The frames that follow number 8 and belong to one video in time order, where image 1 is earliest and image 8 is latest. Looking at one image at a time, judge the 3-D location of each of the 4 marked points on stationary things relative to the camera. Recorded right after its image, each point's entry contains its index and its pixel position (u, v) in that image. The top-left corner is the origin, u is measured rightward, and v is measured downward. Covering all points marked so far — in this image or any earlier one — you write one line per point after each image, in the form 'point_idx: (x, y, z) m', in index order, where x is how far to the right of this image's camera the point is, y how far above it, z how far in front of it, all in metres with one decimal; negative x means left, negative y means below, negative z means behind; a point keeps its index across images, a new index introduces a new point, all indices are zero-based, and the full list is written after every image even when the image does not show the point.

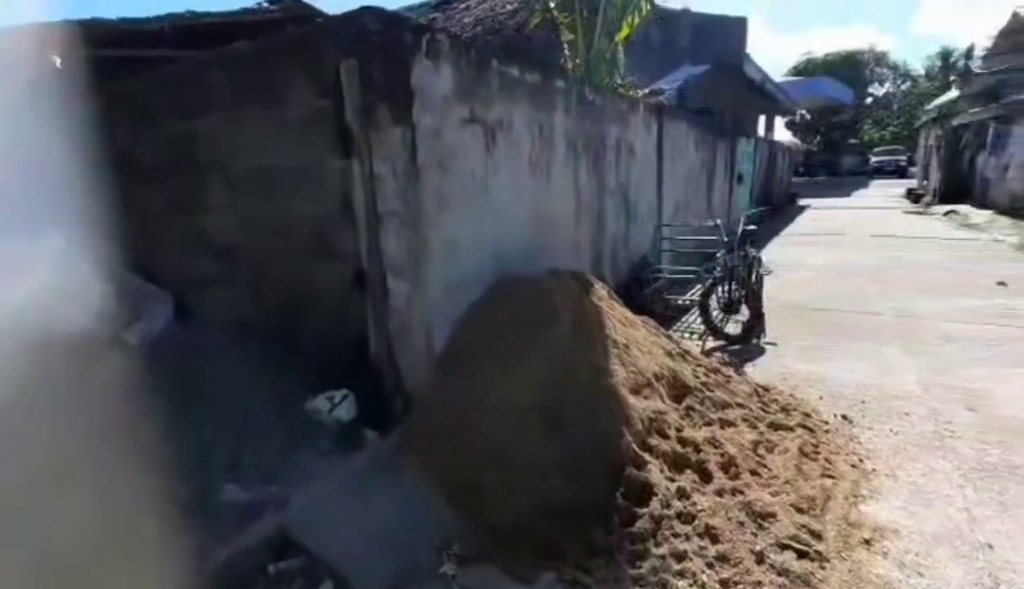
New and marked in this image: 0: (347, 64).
0: (-1.1, +1.5, +3.5) m
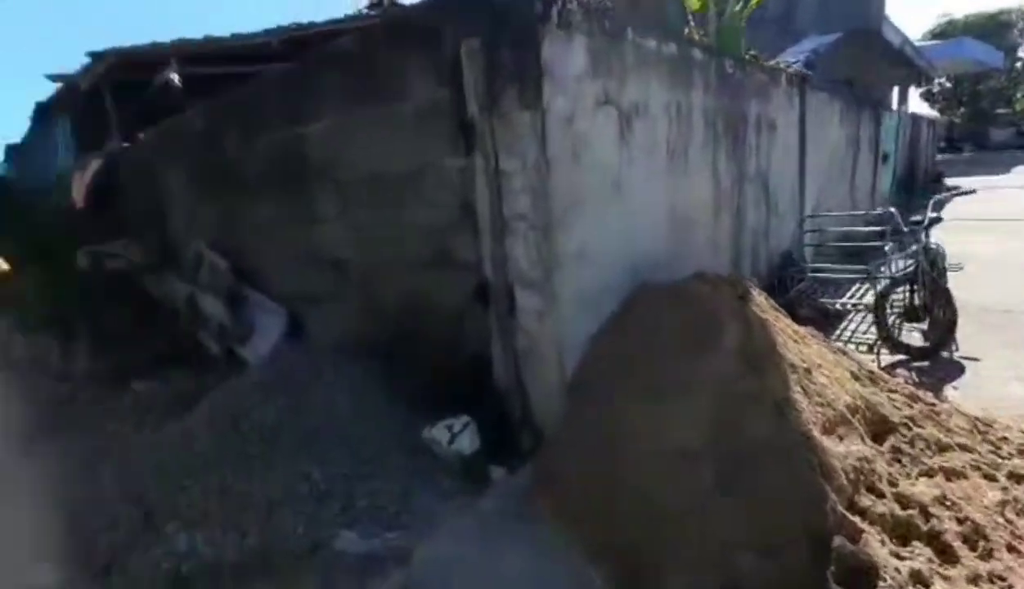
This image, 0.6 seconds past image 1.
0: (-0.2, +1.4, +3.0) m
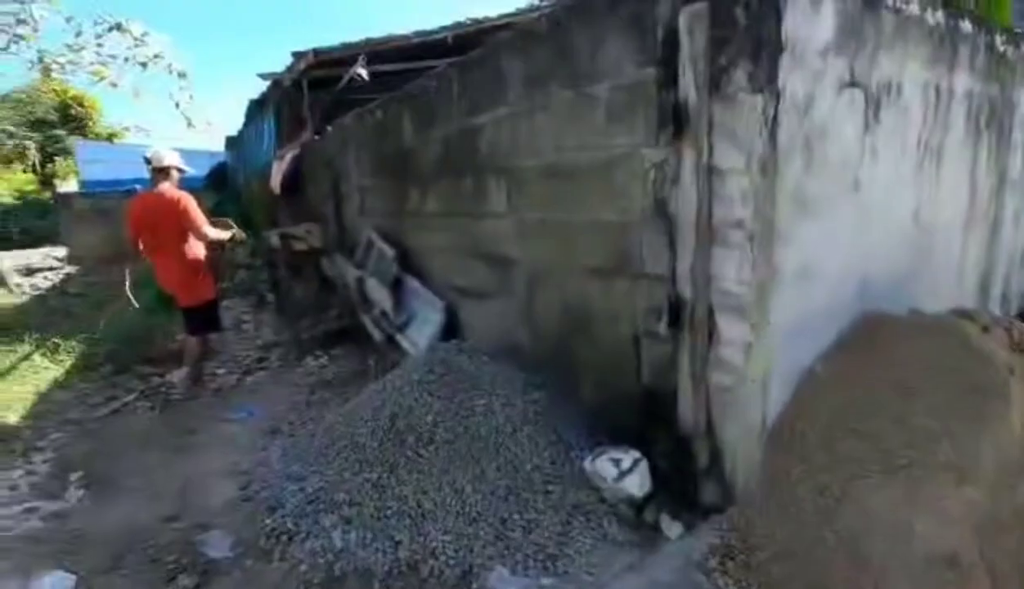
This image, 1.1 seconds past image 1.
0: (+0.8, +1.3, +2.5) m
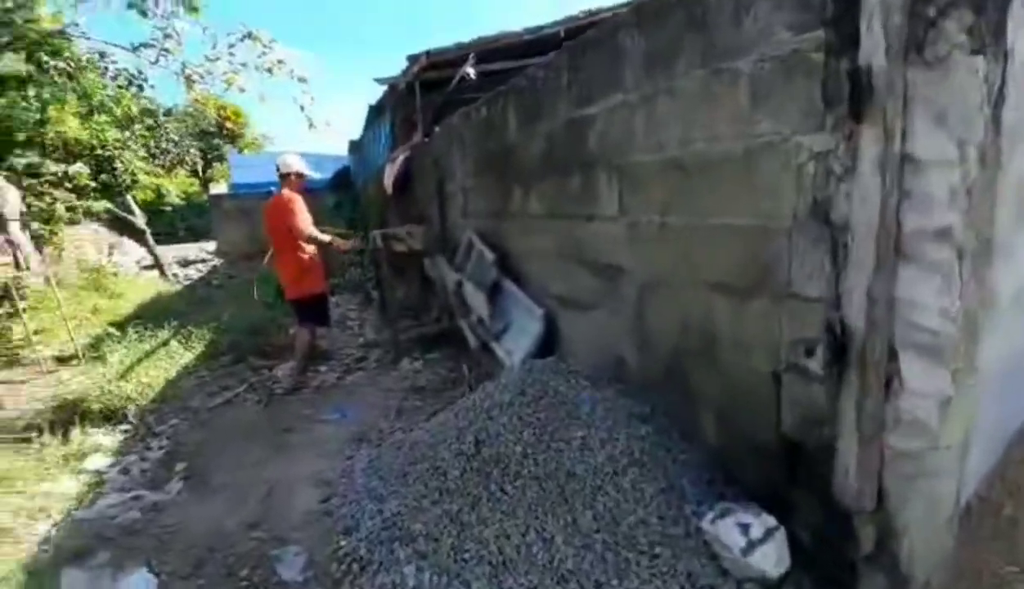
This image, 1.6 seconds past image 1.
0: (+1.3, +1.2, +1.9) m
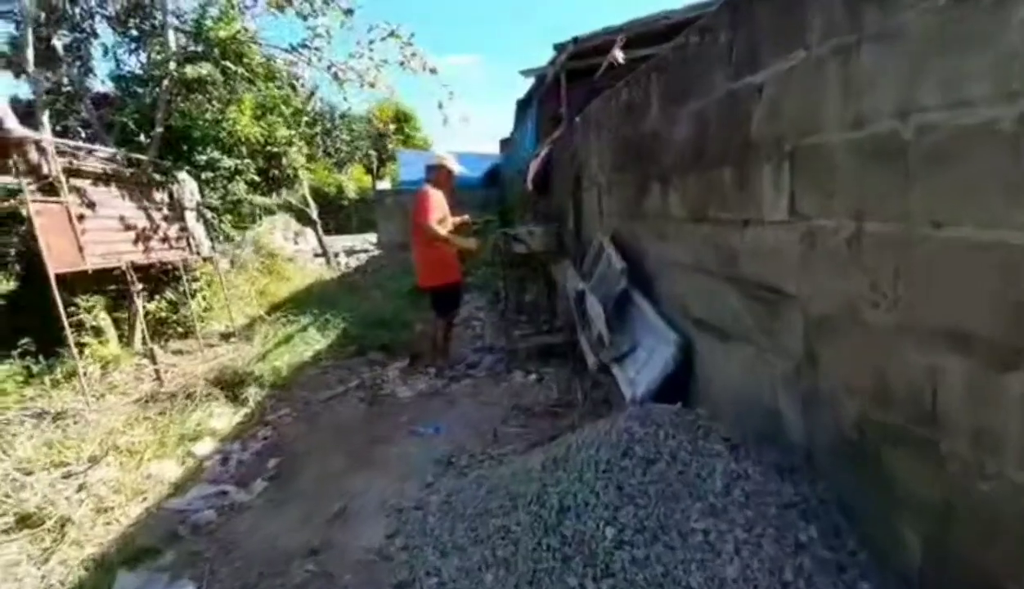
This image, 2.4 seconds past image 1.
0: (+1.5, +1.0, +0.8) m
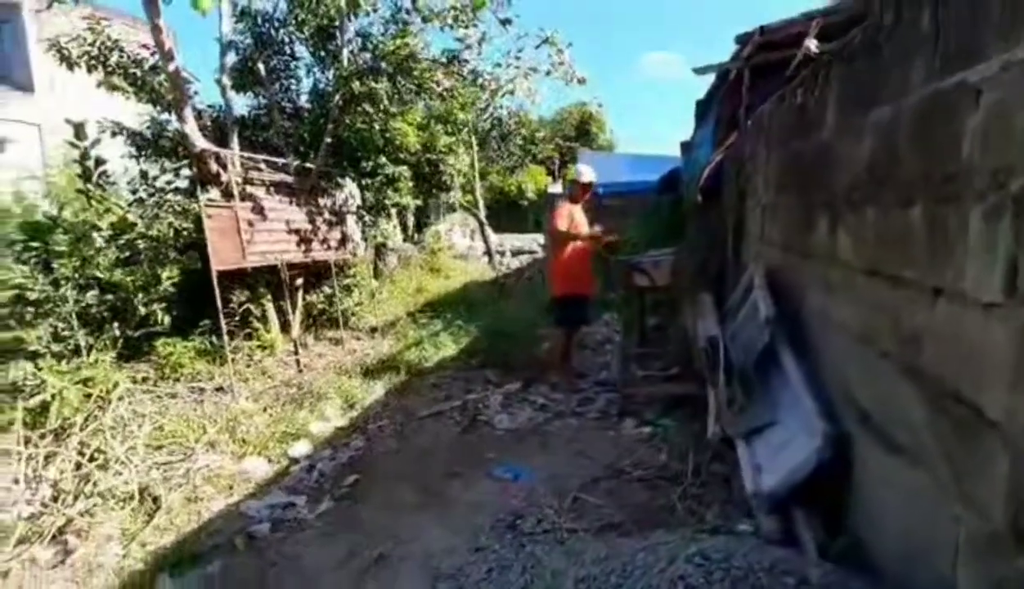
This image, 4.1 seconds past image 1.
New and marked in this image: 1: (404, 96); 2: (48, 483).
0: (+1.1, +0.6, -0.1) m
1: (-1.5, +2.8, +7.4) m
2: (-3.1, -1.2, +3.5) m
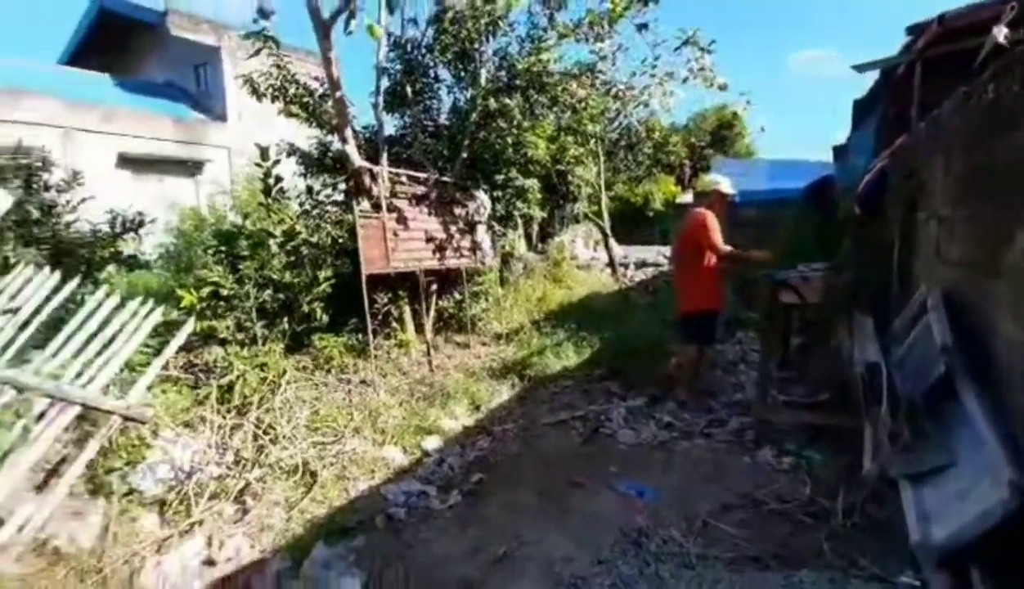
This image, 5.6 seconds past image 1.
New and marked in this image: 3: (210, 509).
0: (+1.2, +0.6, -0.3) m
1: (+0.4, +2.7, +7.6) m
2: (-2.2, -1.2, +4.1) m
3: (-2.1, -1.5, +3.6) m
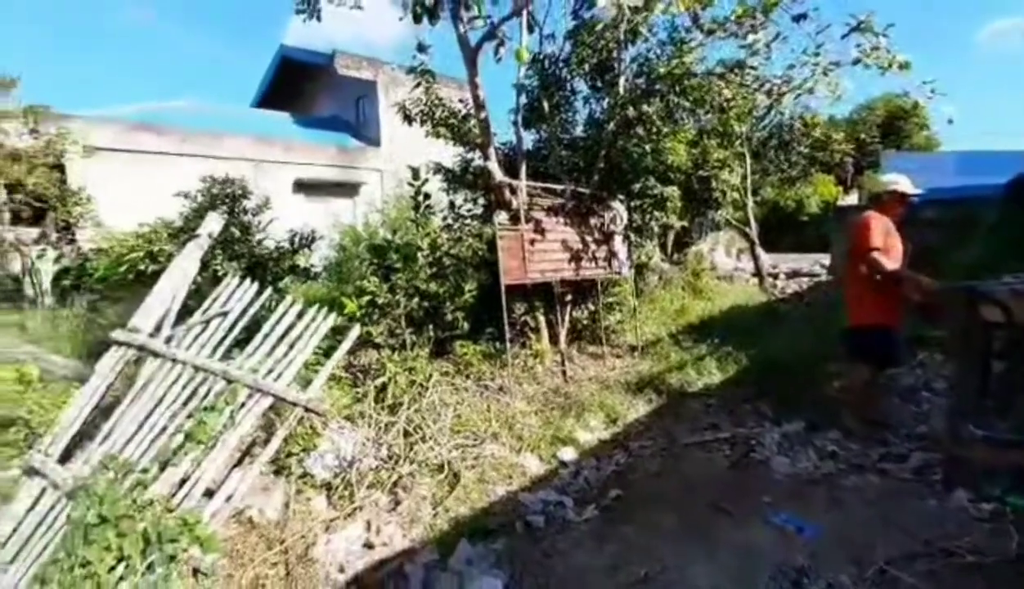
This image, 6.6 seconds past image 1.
0: (+1.1, +0.6, -0.6) m
1: (+2.3, +2.5, +7.3) m
2: (-1.1, -1.3, +4.4) m
3: (-1.1, -1.5, +4.0) m
